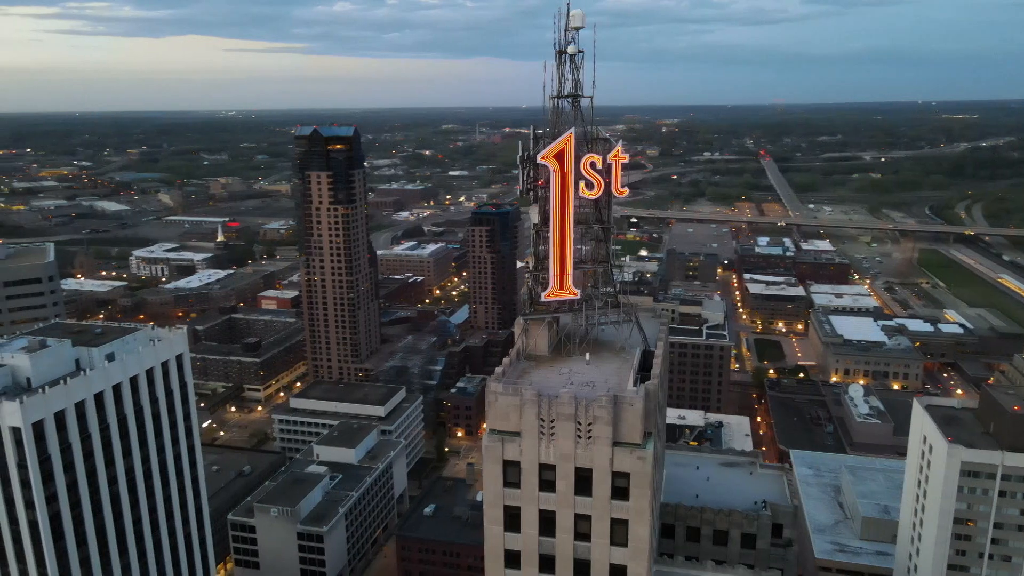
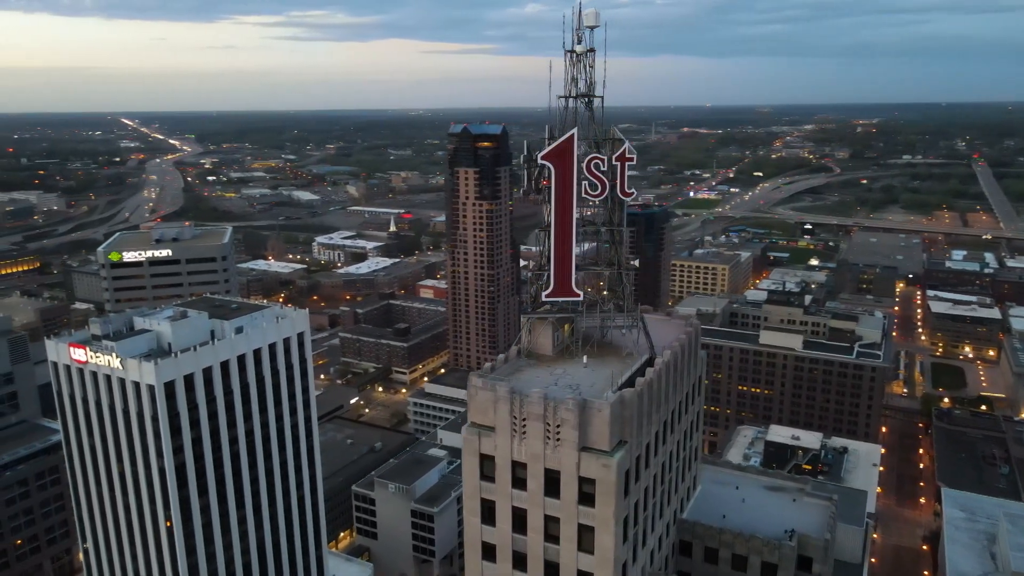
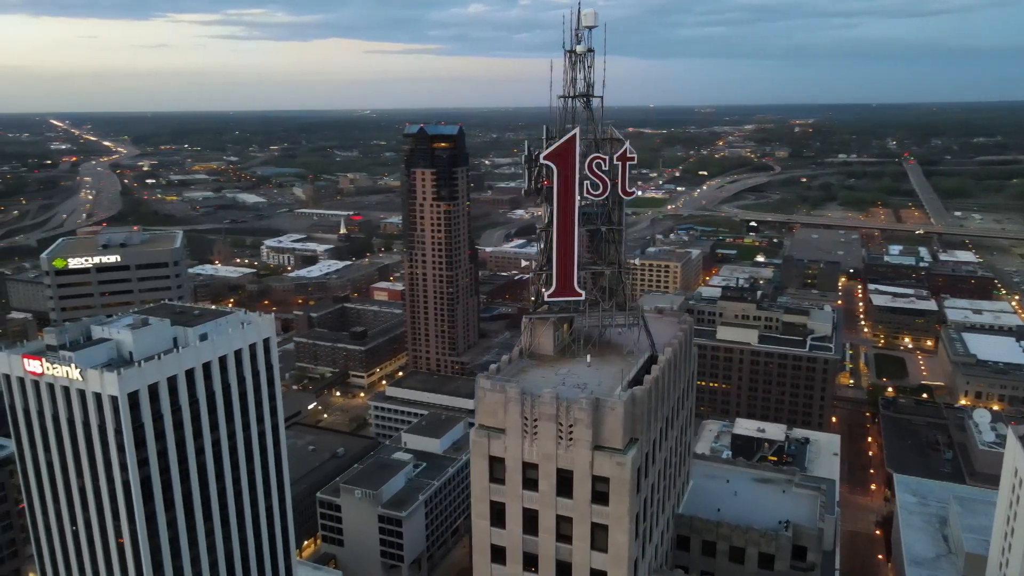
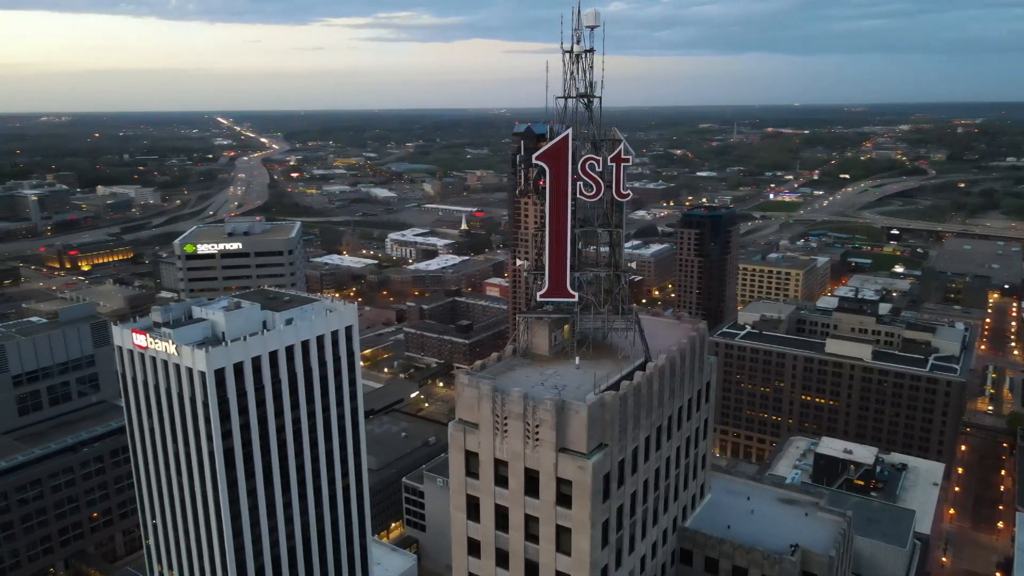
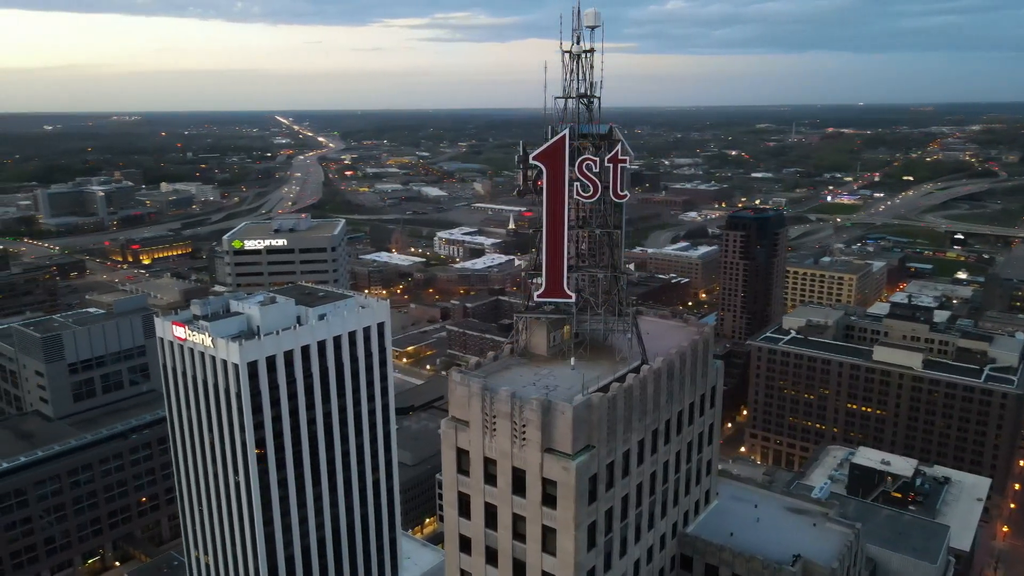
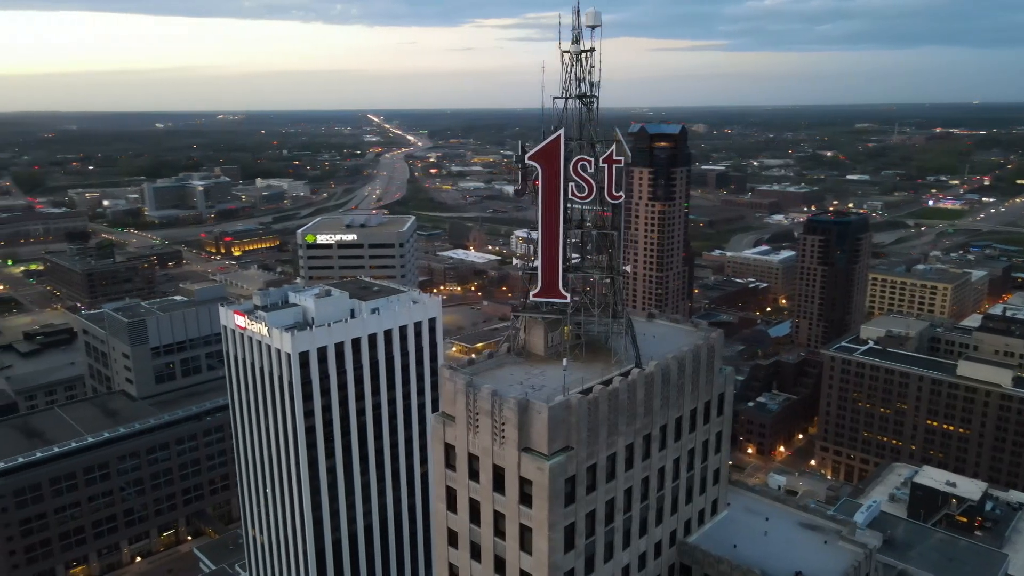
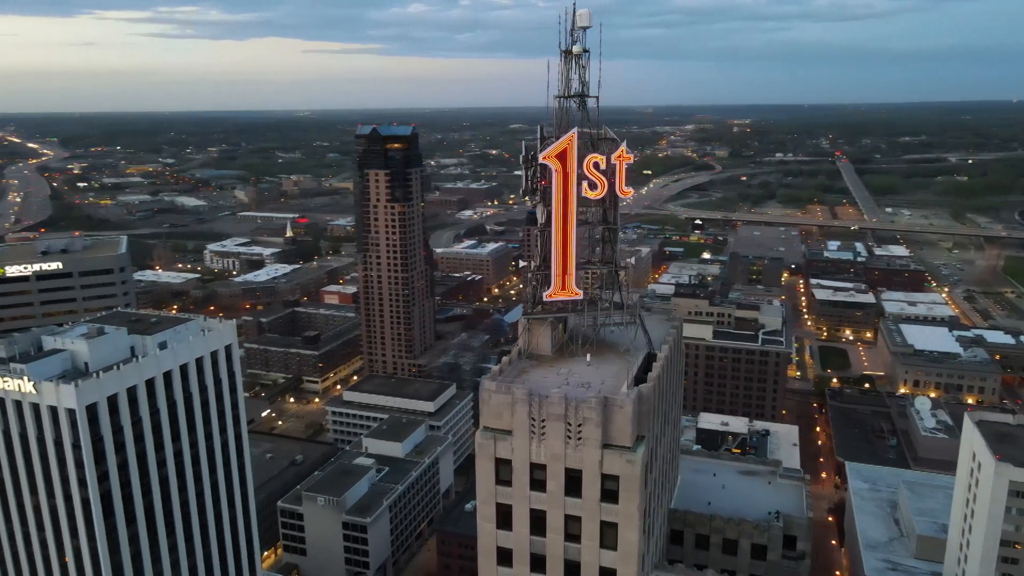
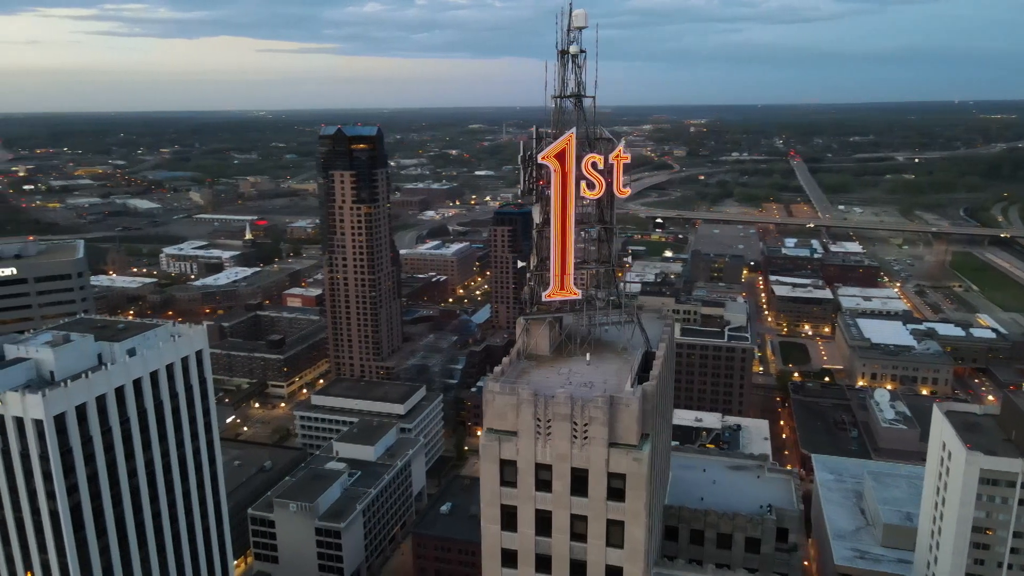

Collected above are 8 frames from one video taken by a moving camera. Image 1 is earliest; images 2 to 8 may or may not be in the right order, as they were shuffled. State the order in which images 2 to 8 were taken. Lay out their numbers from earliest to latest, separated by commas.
8, 7, 3, 2, 4, 5, 6
